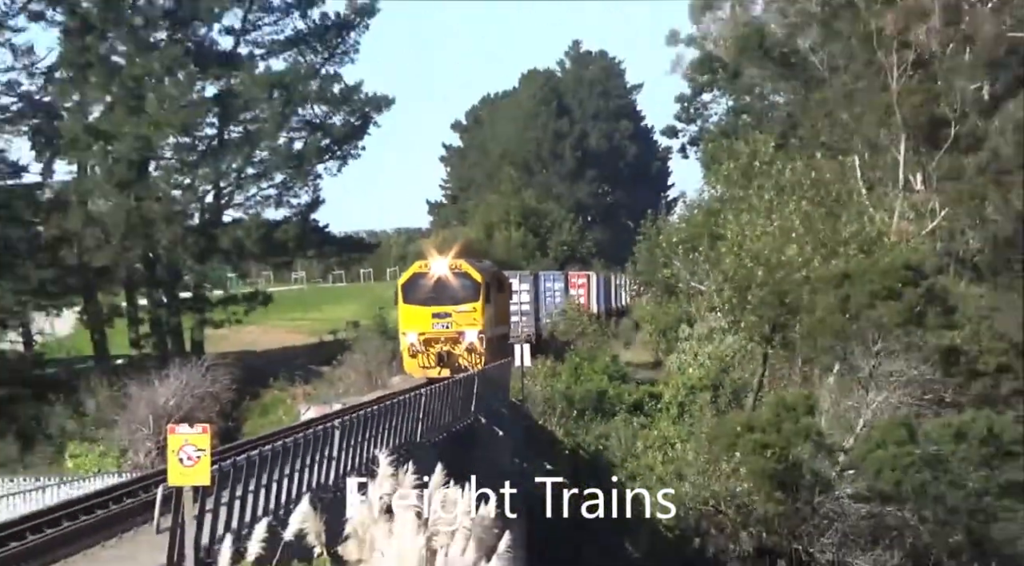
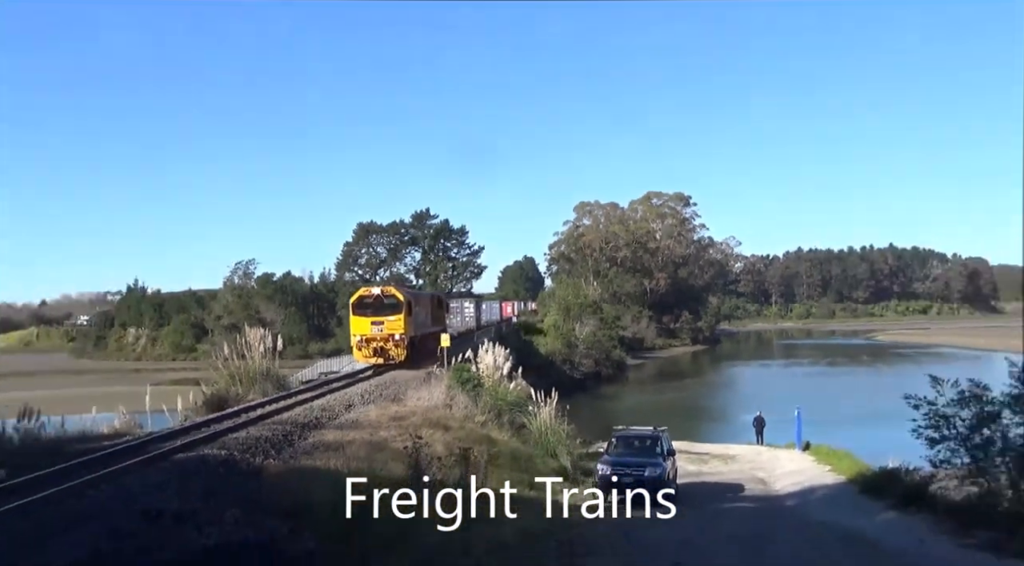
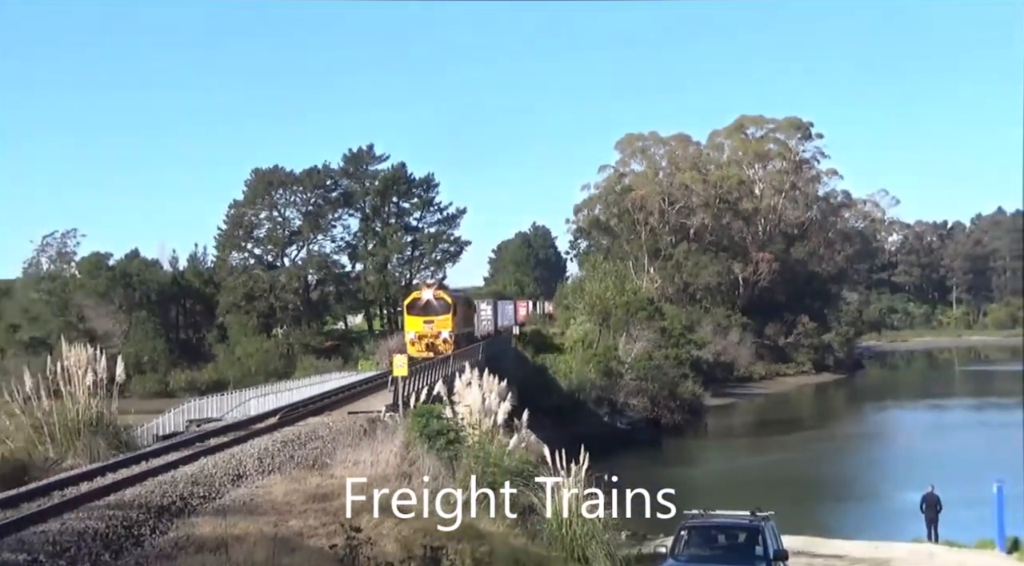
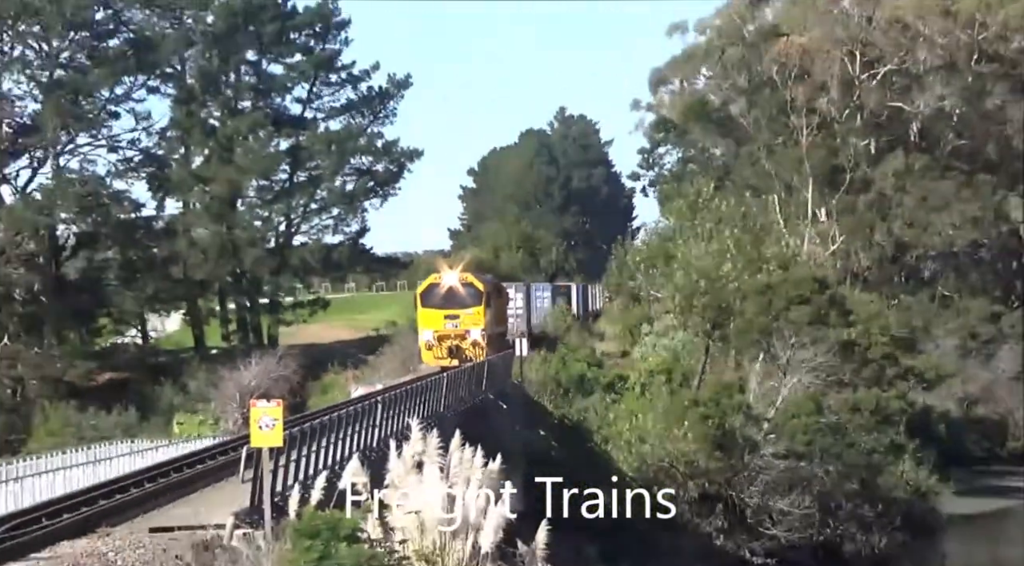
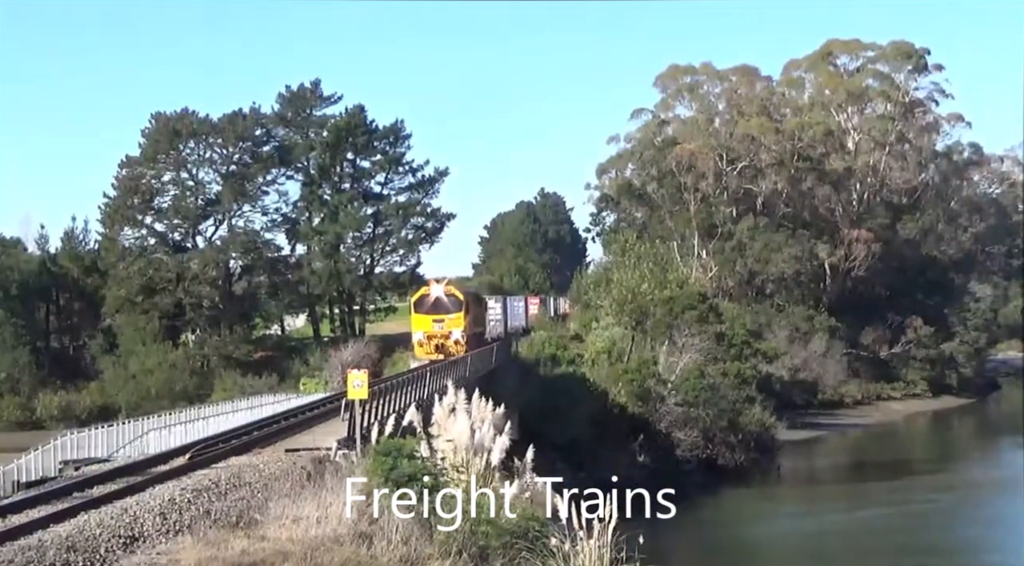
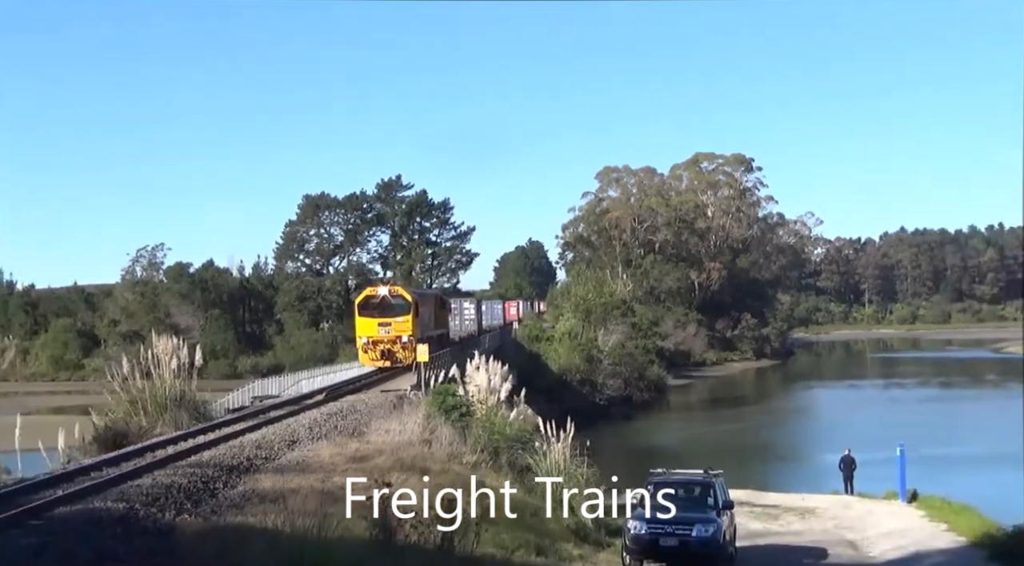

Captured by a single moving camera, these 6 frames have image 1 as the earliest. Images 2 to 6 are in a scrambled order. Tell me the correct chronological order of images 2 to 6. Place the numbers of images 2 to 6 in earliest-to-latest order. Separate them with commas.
4, 5, 3, 6, 2
